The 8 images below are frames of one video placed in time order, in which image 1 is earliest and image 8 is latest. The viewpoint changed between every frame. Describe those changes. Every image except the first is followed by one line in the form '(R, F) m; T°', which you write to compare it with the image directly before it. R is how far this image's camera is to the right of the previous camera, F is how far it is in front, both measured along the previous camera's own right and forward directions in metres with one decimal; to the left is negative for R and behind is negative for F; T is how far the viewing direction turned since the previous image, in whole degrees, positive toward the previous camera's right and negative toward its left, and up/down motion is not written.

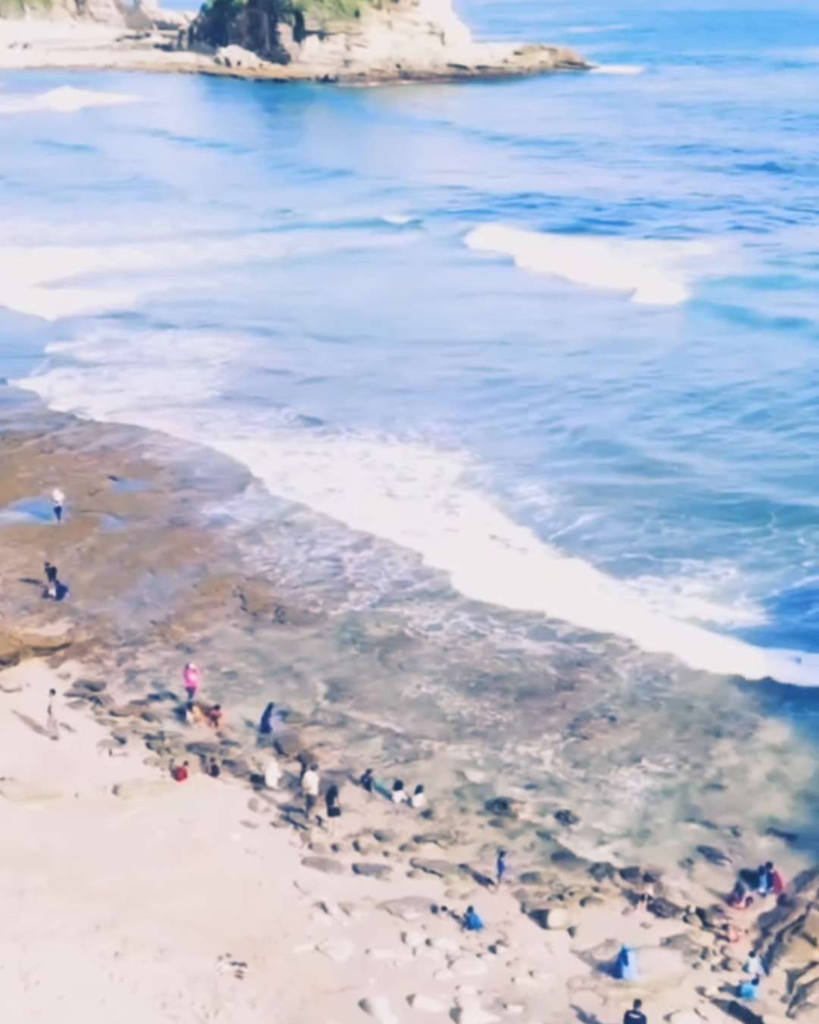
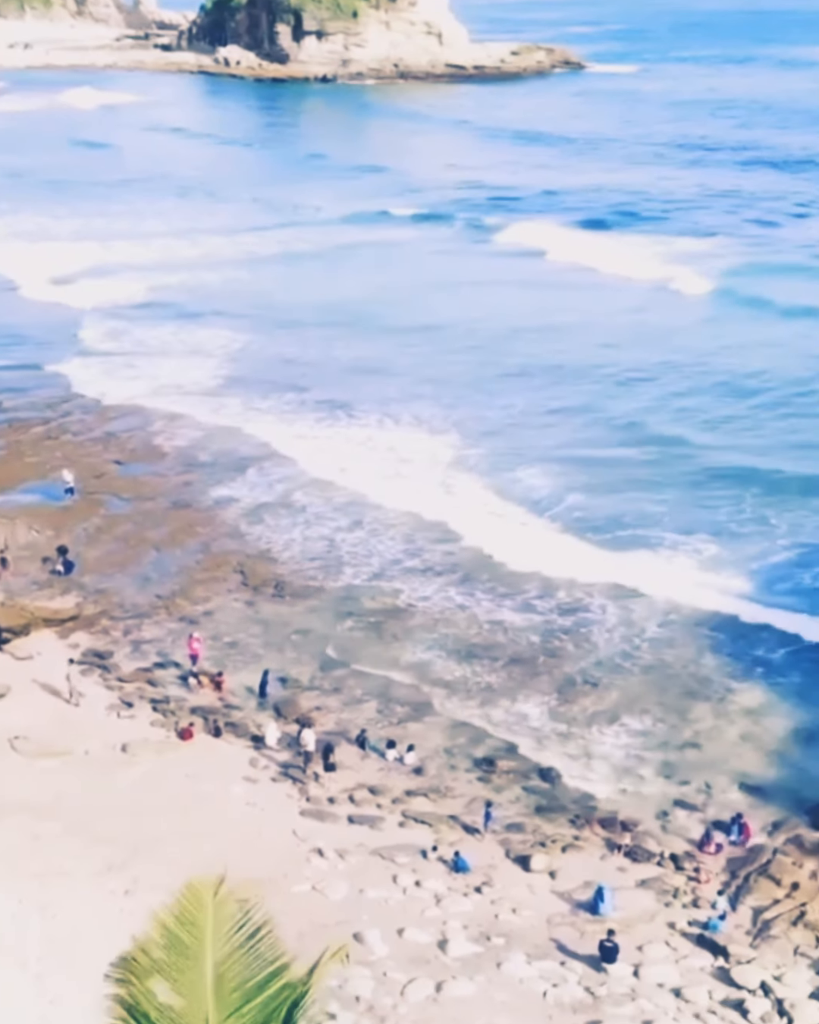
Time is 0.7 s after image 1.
(+0.1, -1.3) m; 0°
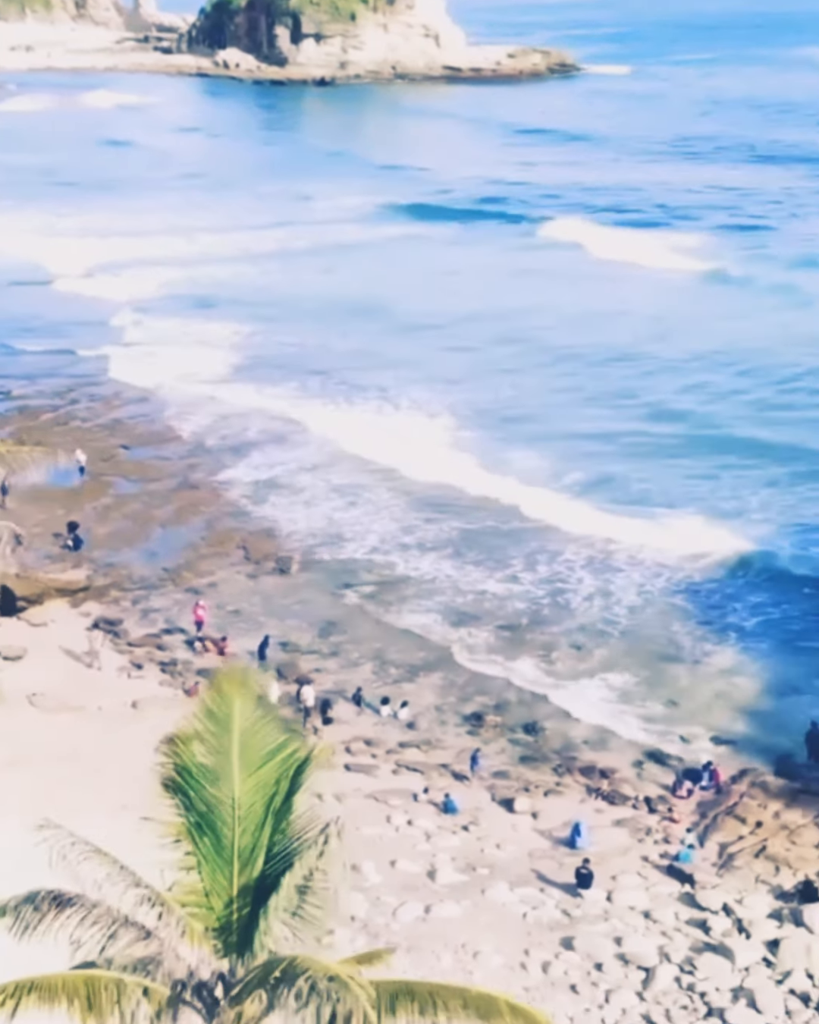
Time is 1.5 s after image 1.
(+0.1, -1.6) m; 0°
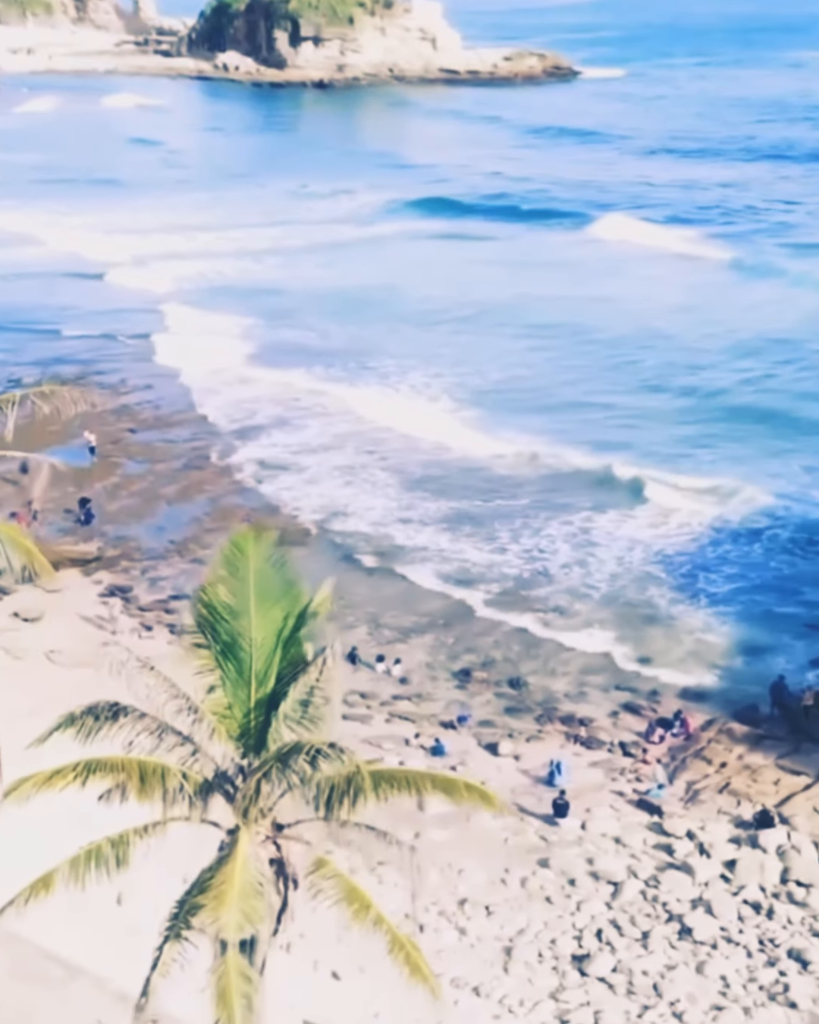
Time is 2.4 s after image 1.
(+0.1, -1.8) m; 0°
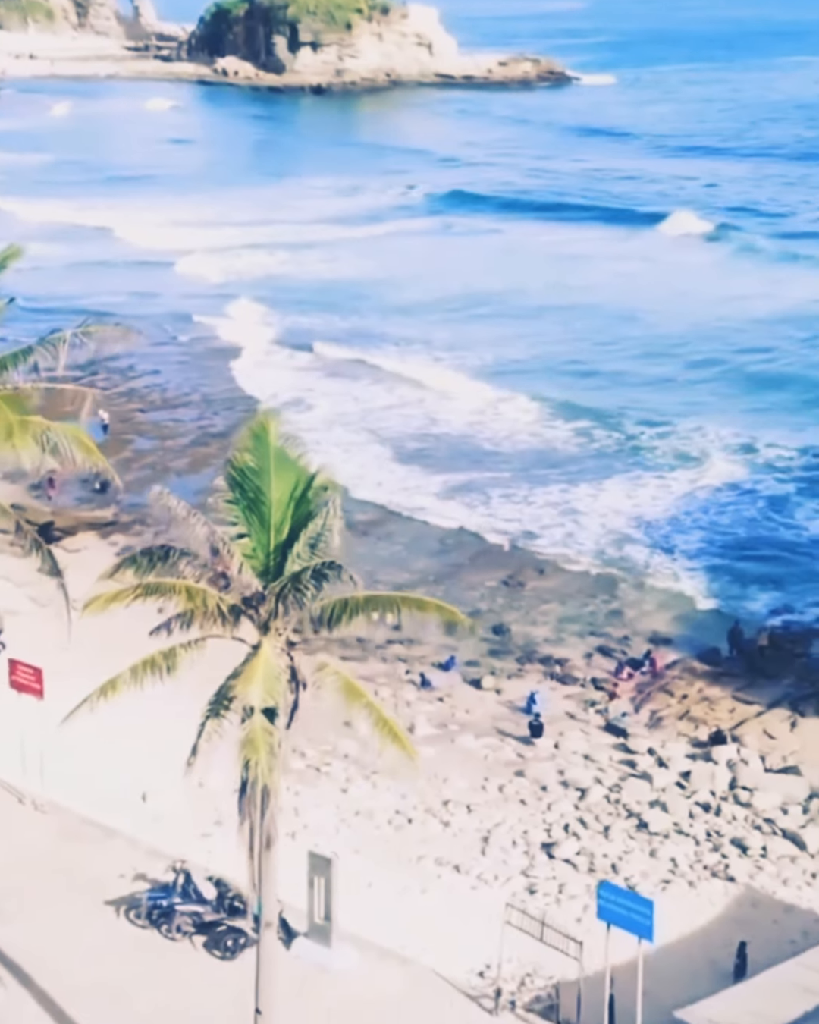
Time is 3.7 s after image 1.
(+0.1, -2.5) m; 0°
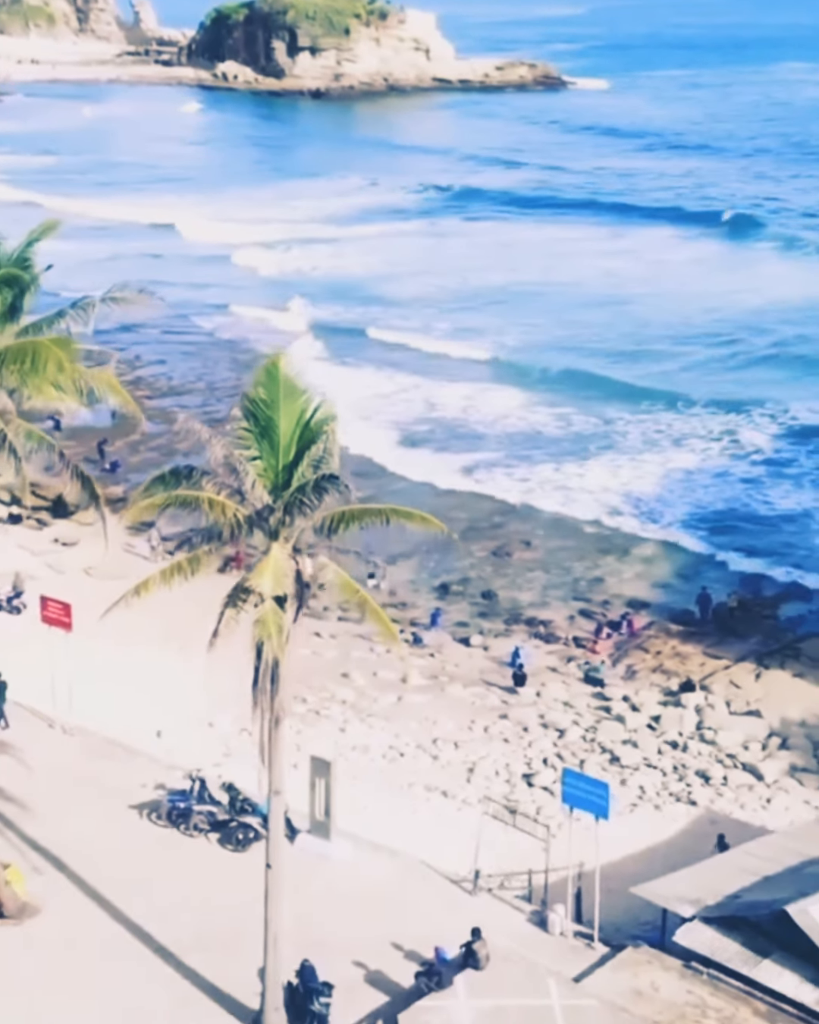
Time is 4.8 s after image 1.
(+0.1, -1.9) m; 0°
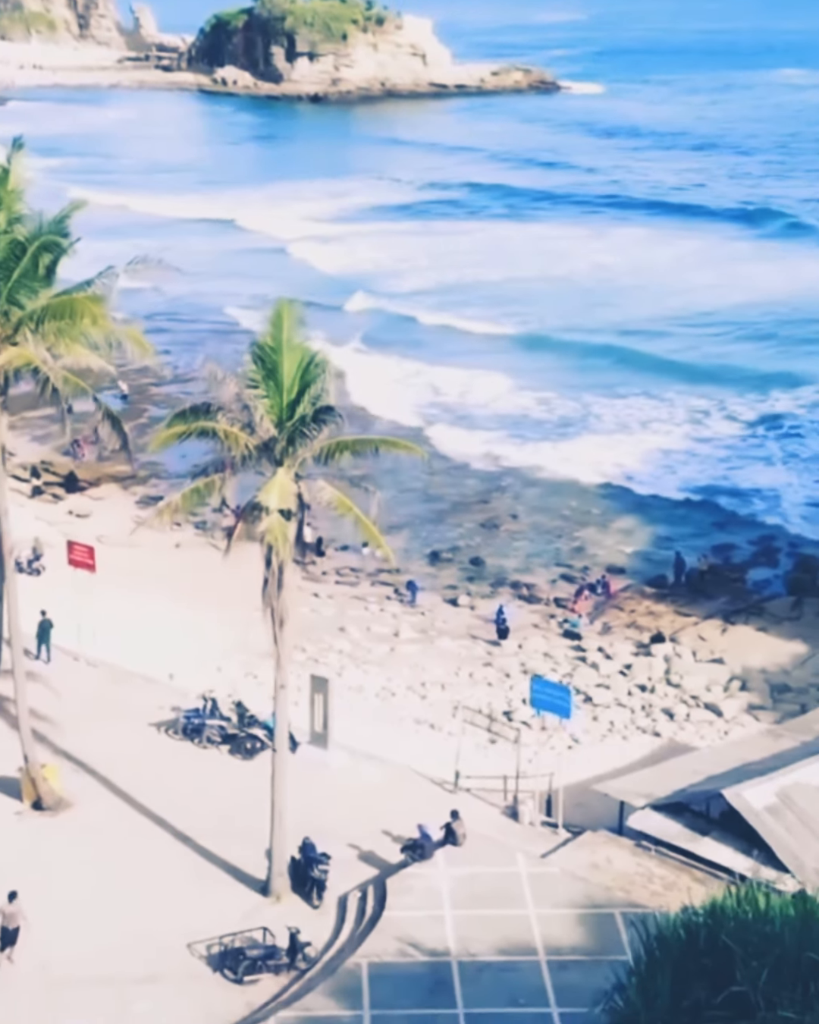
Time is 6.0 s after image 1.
(+0.1, -2.1) m; 0°
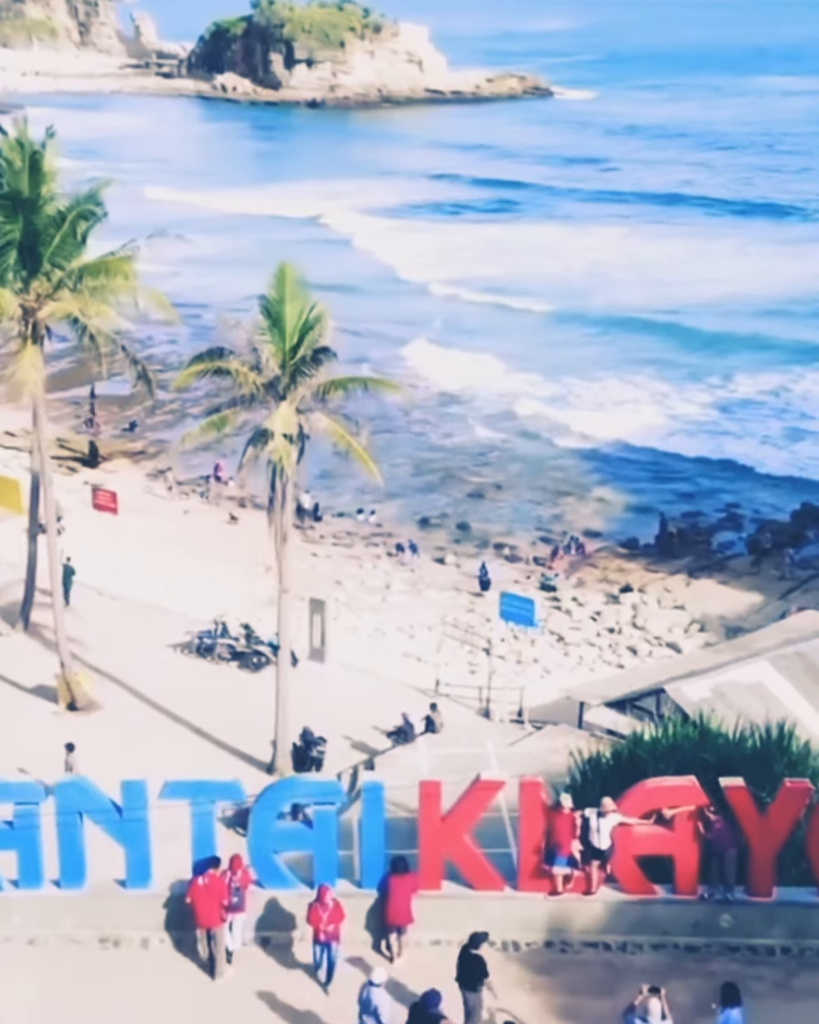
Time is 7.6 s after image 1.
(+0.1, -2.6) m; 0°
